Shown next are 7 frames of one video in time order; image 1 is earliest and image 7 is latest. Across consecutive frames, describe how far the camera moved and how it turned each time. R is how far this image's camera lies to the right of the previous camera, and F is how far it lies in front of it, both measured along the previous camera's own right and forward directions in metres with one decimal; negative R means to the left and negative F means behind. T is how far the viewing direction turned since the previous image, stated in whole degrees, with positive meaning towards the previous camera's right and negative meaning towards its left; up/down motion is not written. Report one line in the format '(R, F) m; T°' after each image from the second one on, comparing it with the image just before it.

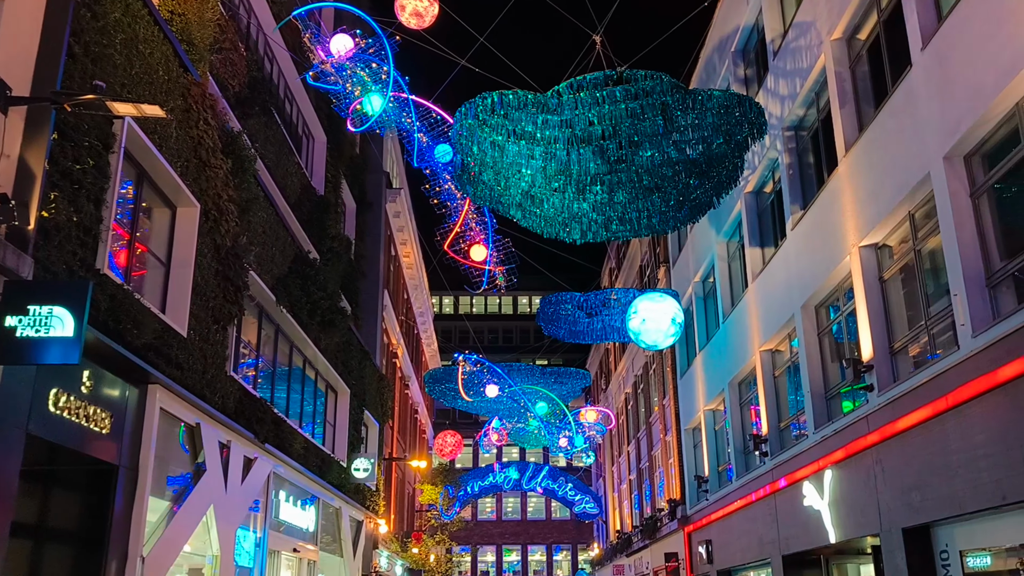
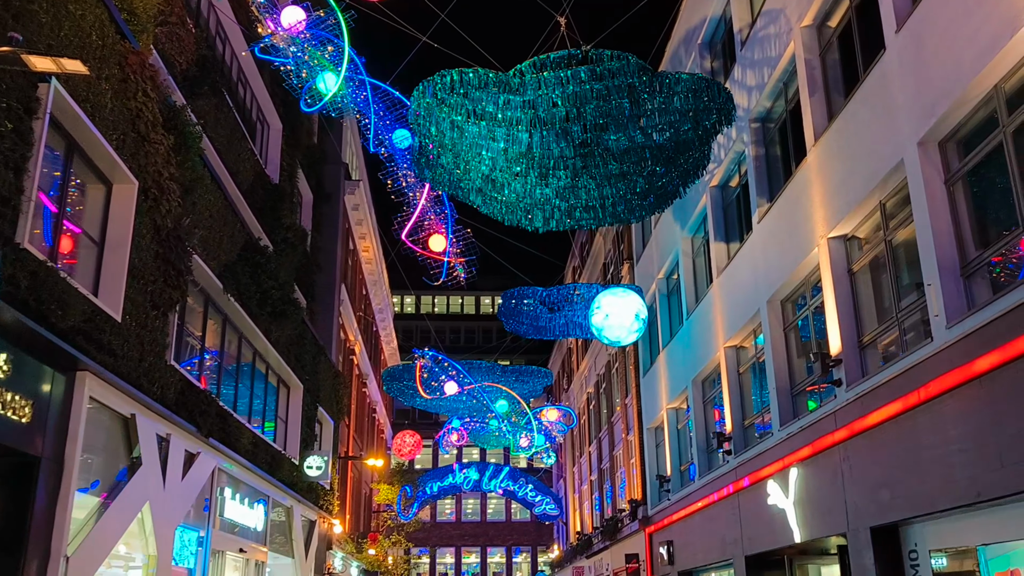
(+0.1, +0.5) m; +2°
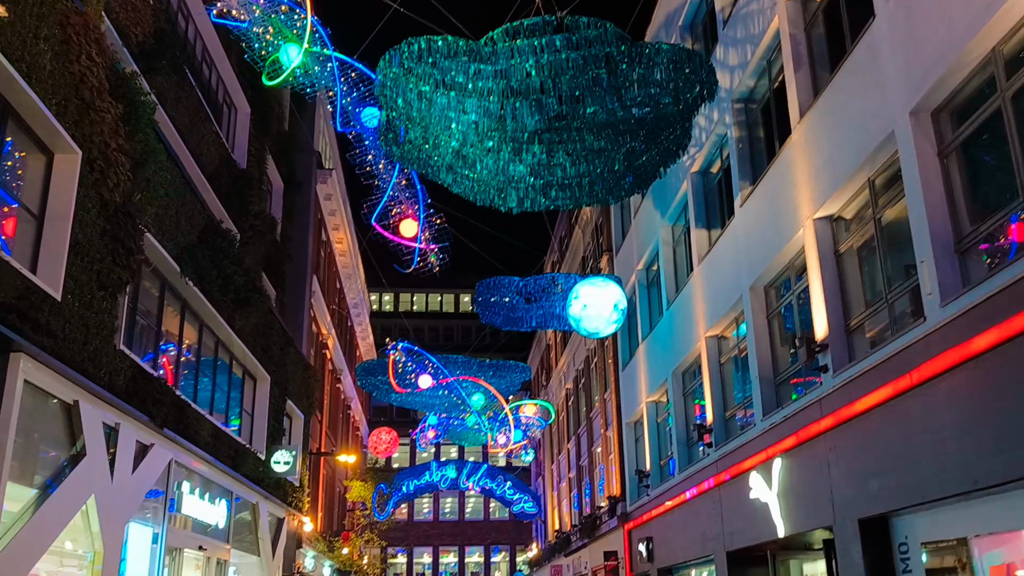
(+0.1, +0.6) m; +1°
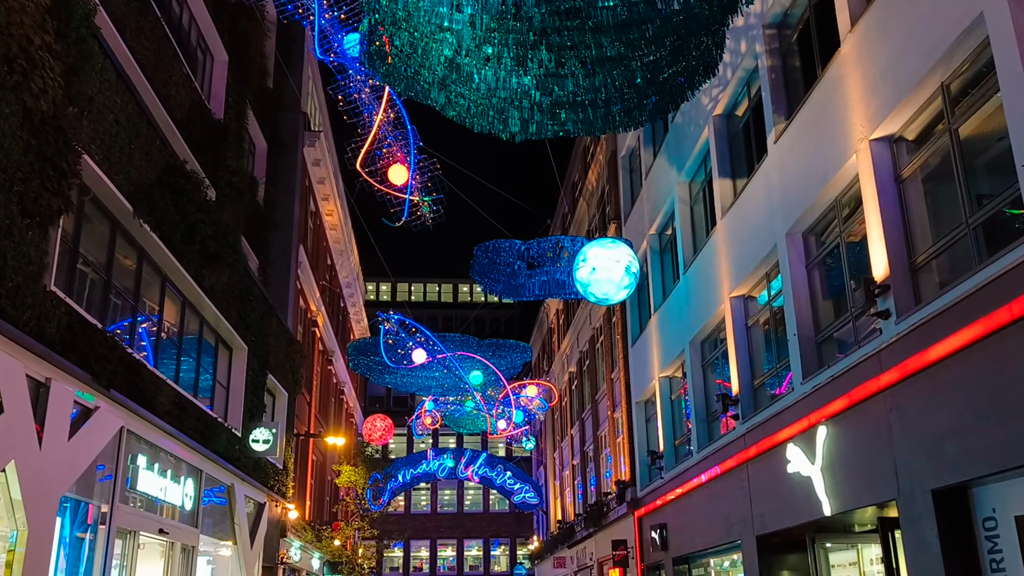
(0.0, +1.6) m; 0°
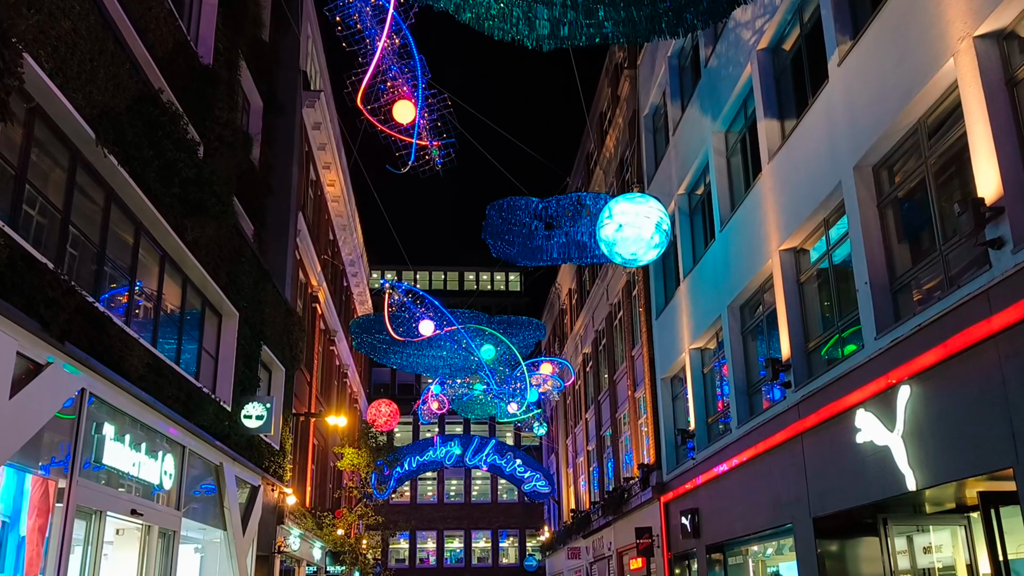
(-0.2, +1.5) m; 0°
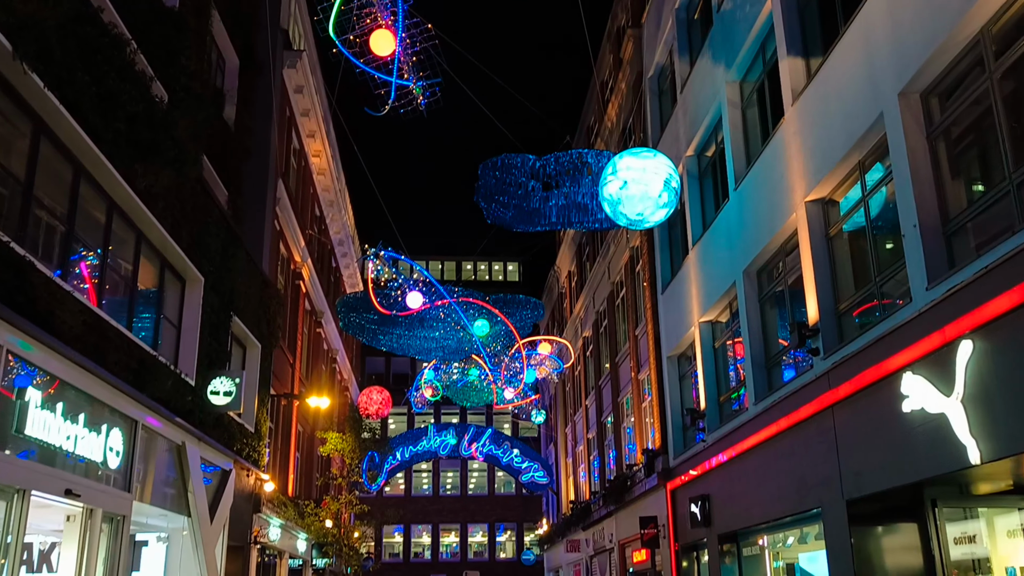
(+0.1, +1.3) m; 0°
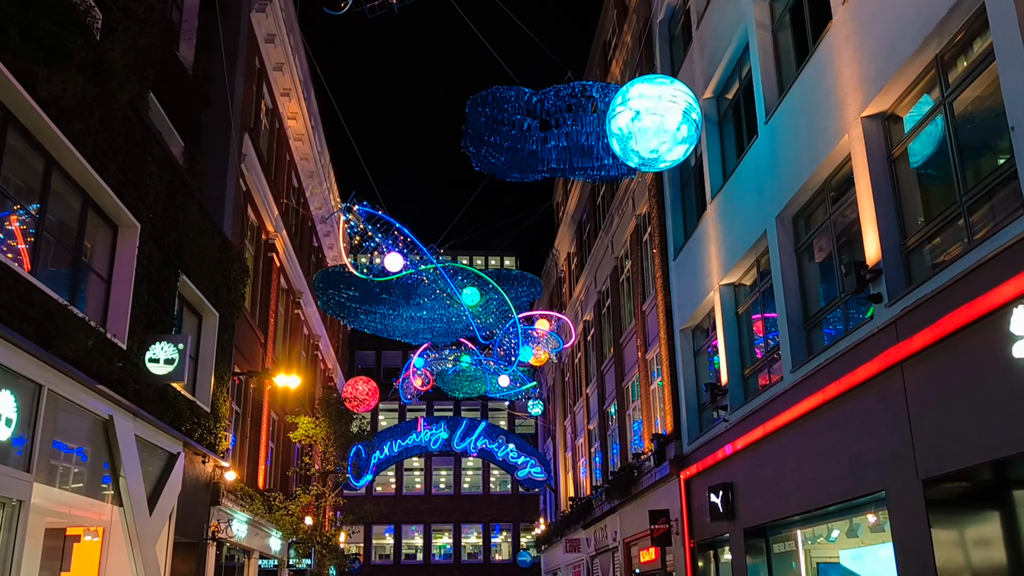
(+0.1, +2.0) m; 0°
